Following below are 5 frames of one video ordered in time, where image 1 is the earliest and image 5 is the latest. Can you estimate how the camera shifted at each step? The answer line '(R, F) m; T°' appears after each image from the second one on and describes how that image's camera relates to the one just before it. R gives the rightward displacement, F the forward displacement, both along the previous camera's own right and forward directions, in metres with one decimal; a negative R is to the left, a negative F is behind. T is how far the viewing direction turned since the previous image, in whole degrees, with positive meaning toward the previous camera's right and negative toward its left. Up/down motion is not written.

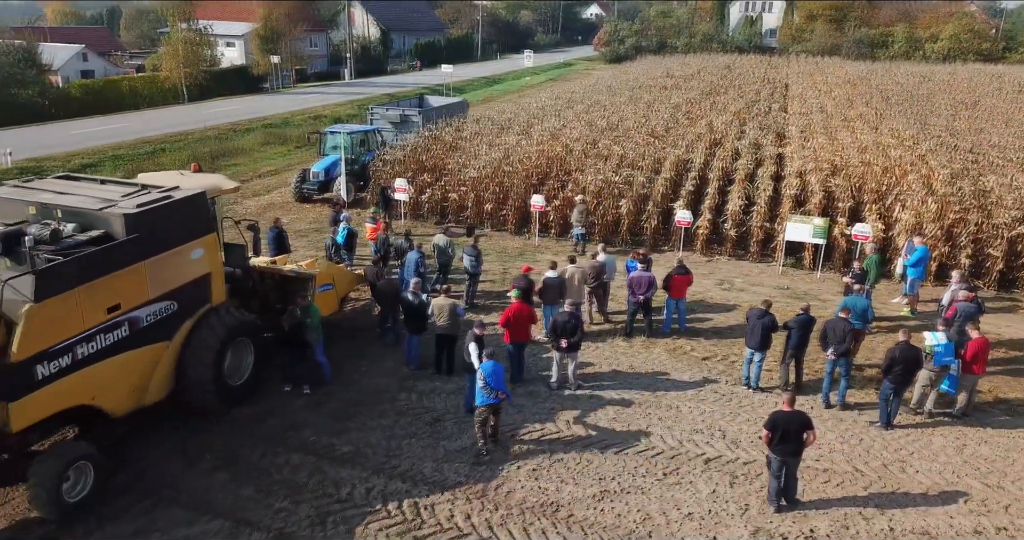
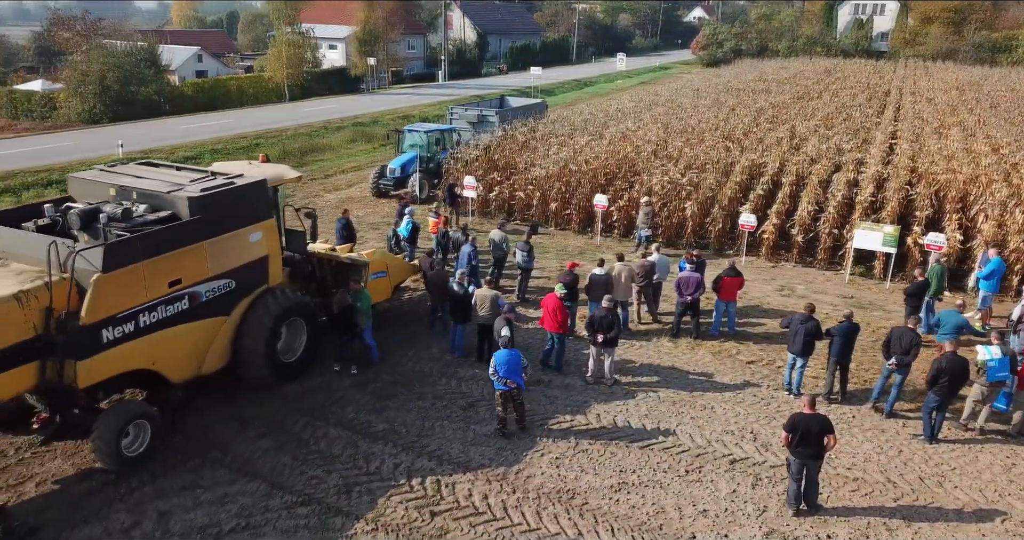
(+0.7, -0.2) m; -7°
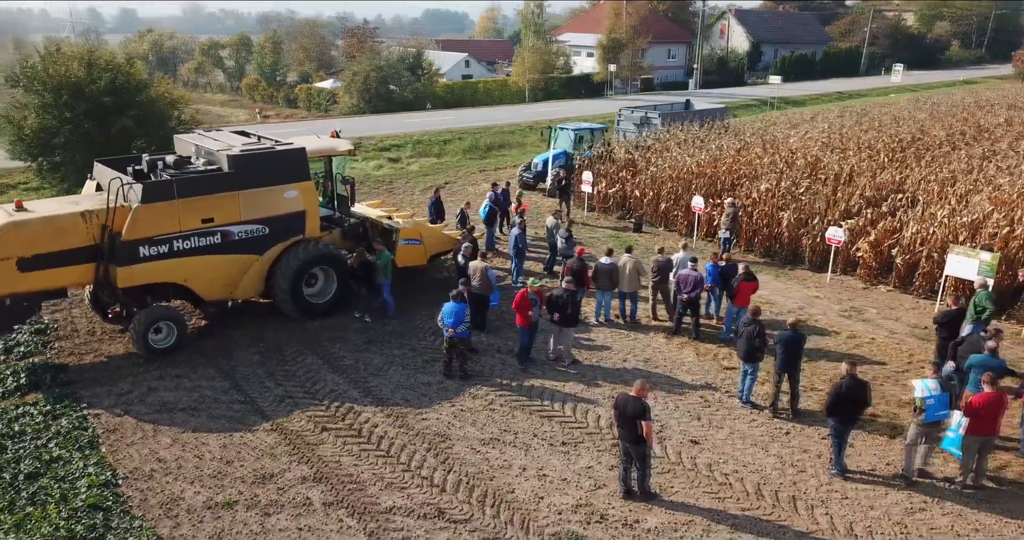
(+4.1, 0.0) m; -21°
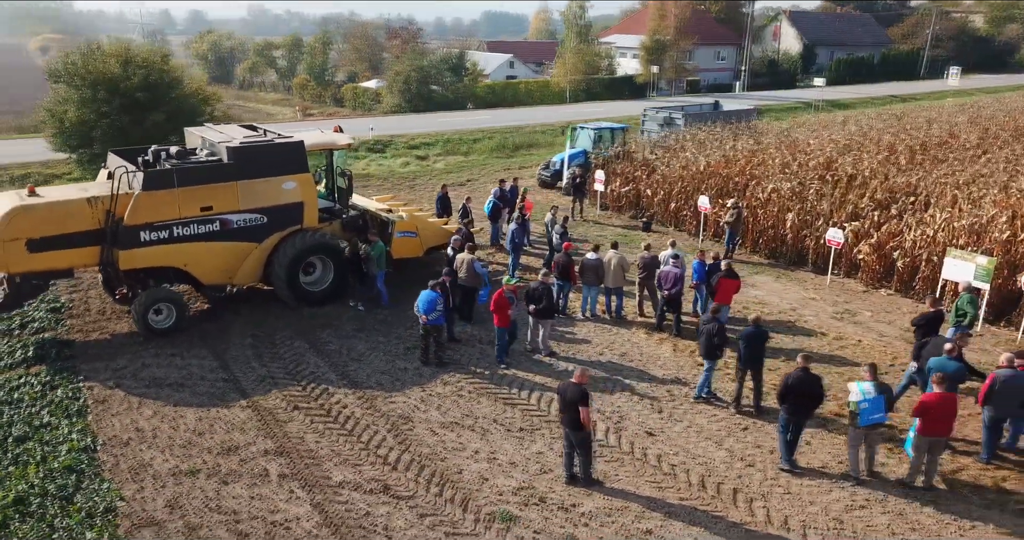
(+1.0, -0.2) m; -4°
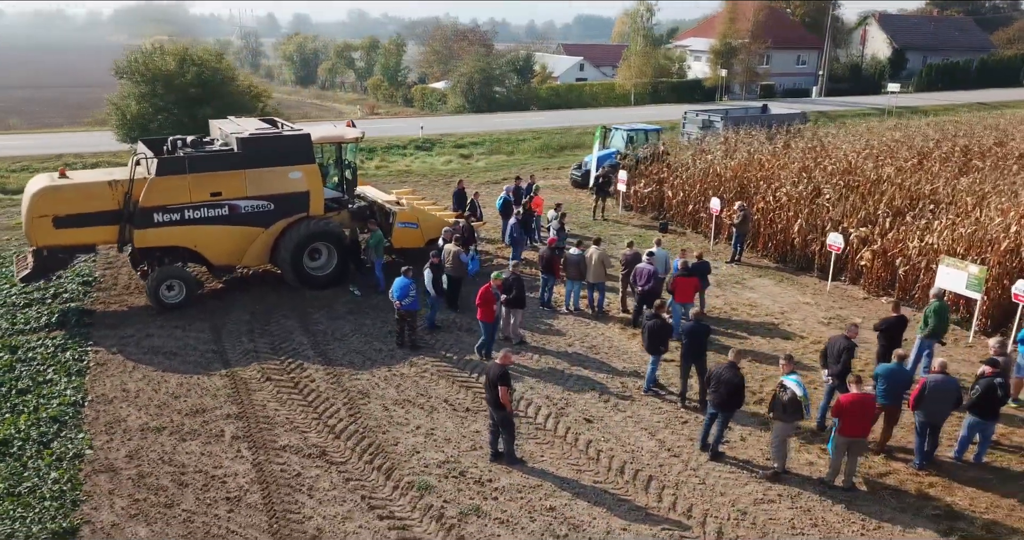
(+1.5, -0.3) m; -6°
